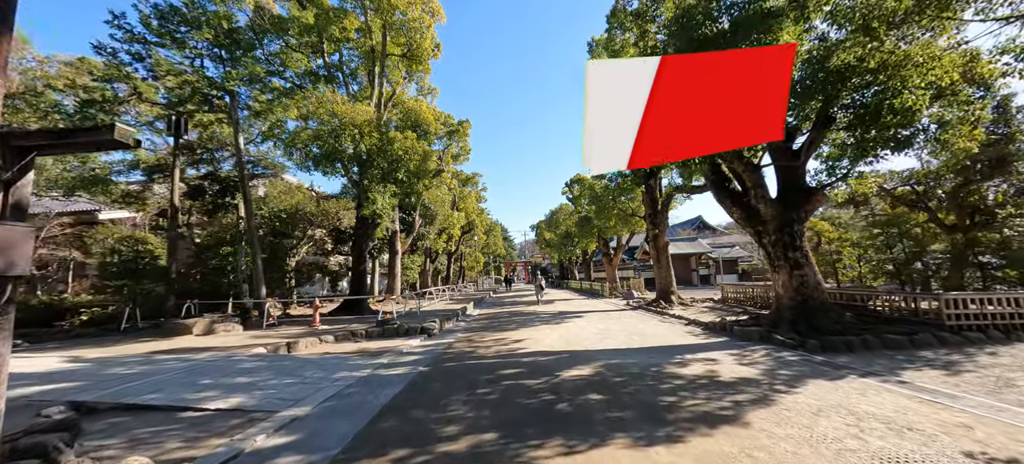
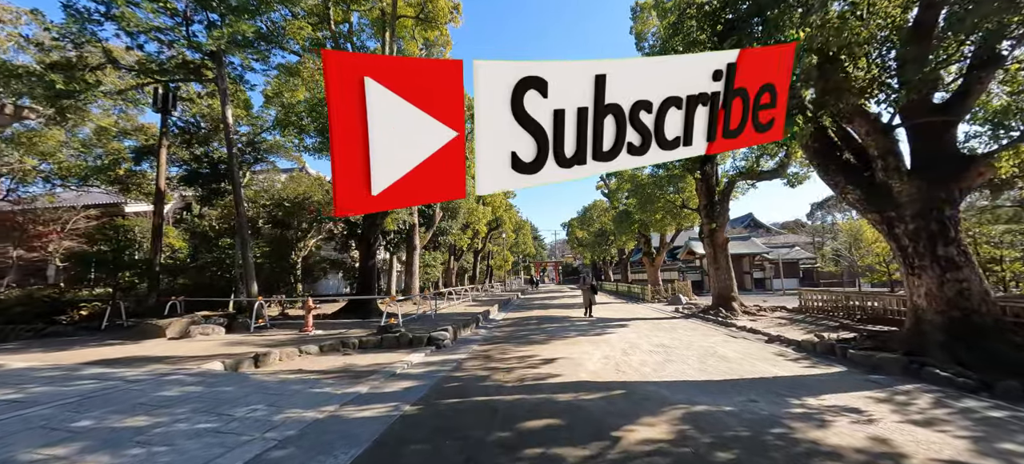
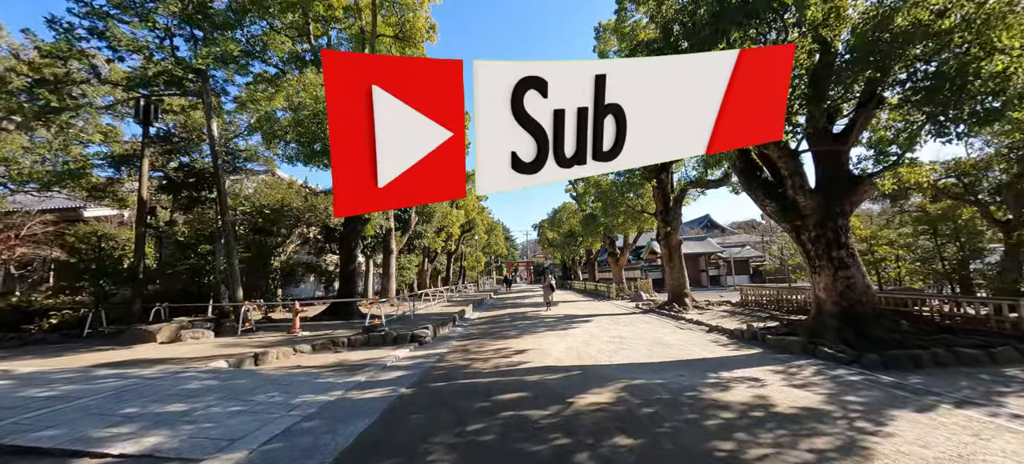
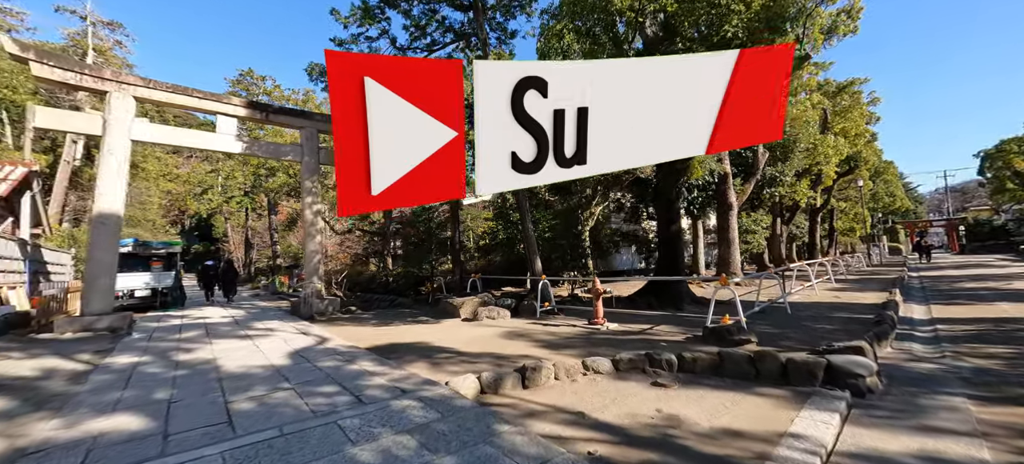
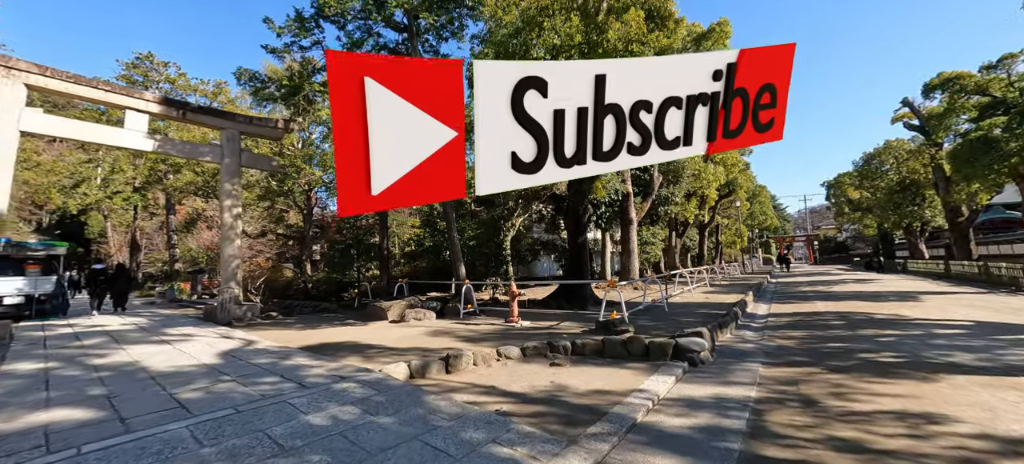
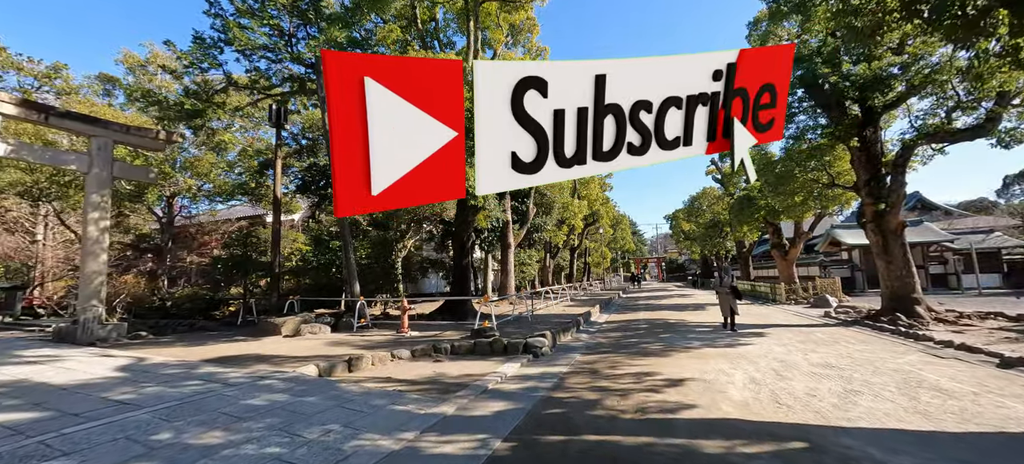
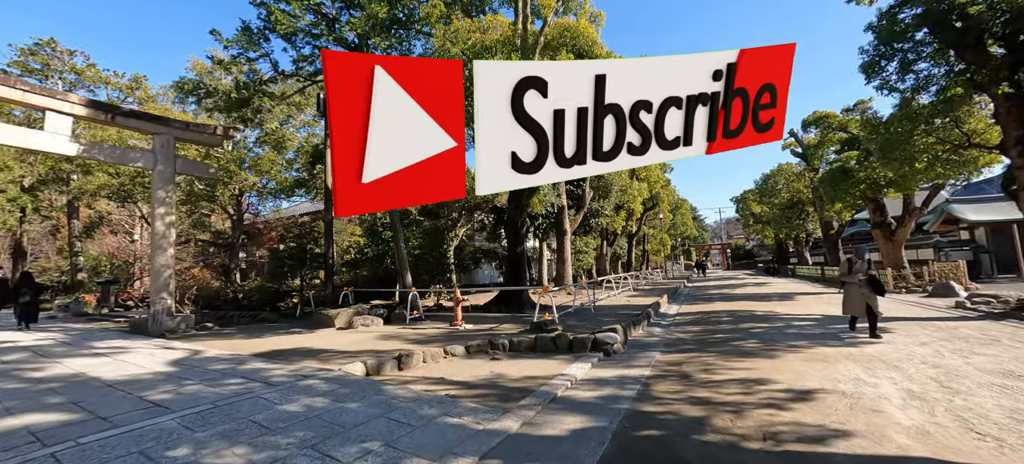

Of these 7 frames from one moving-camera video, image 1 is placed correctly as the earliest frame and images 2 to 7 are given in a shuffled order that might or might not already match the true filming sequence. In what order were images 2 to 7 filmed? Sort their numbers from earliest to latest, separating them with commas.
3, 2, 6, 7, 5, 4
